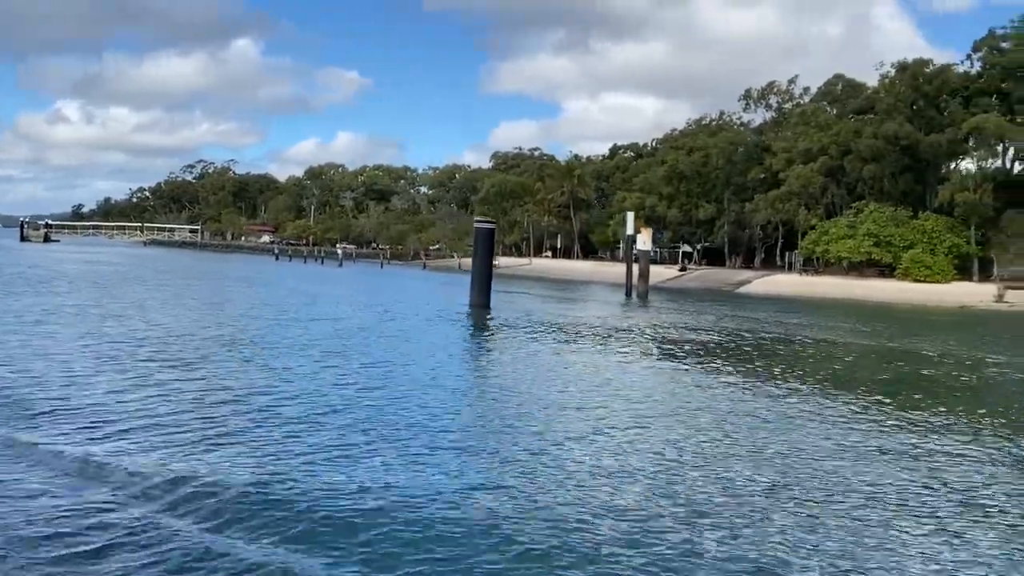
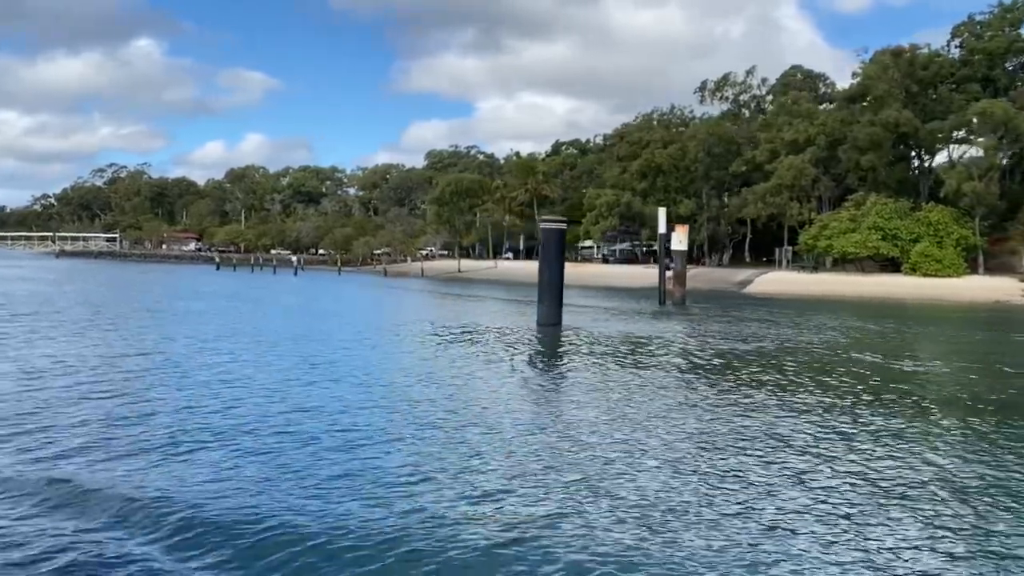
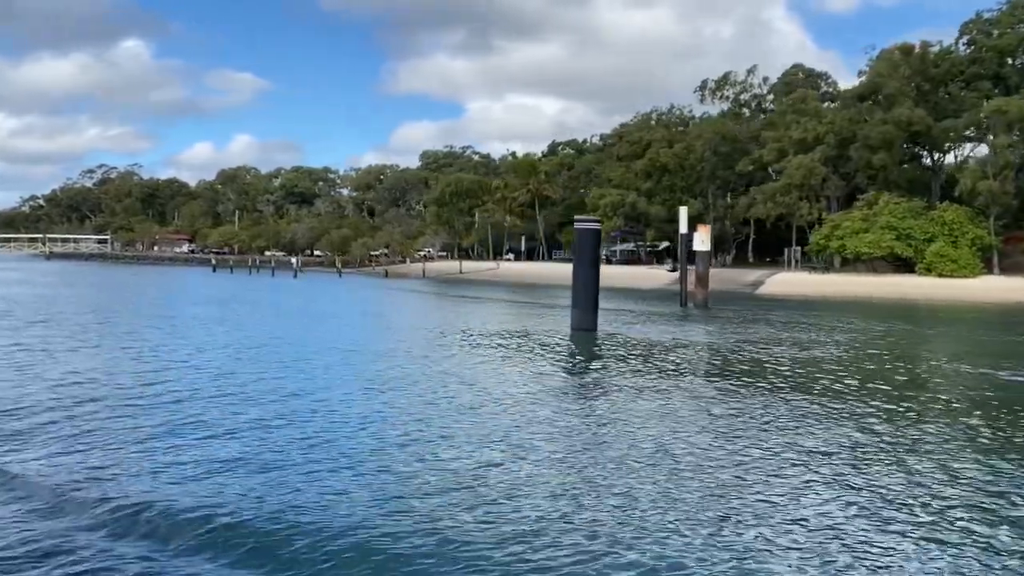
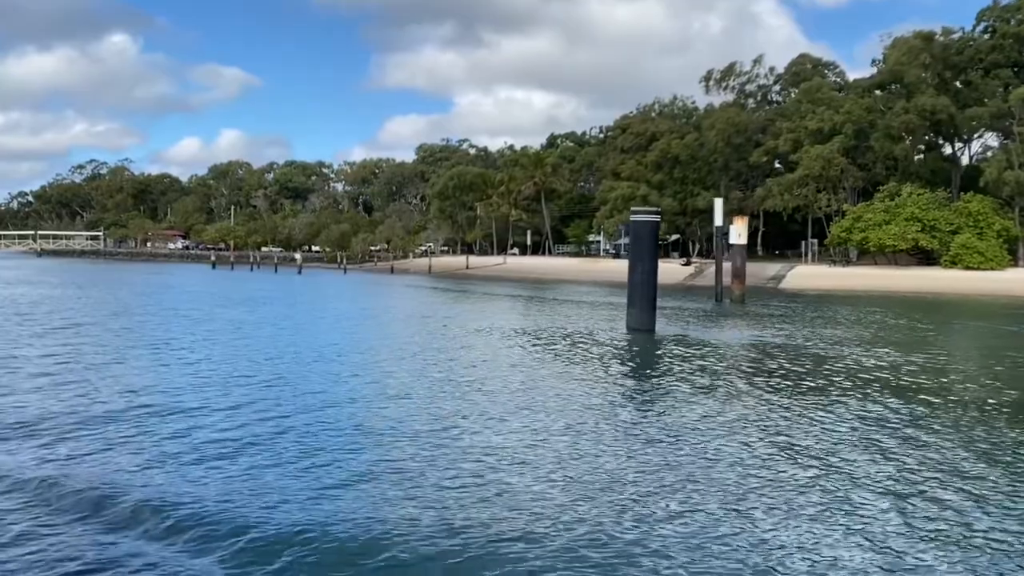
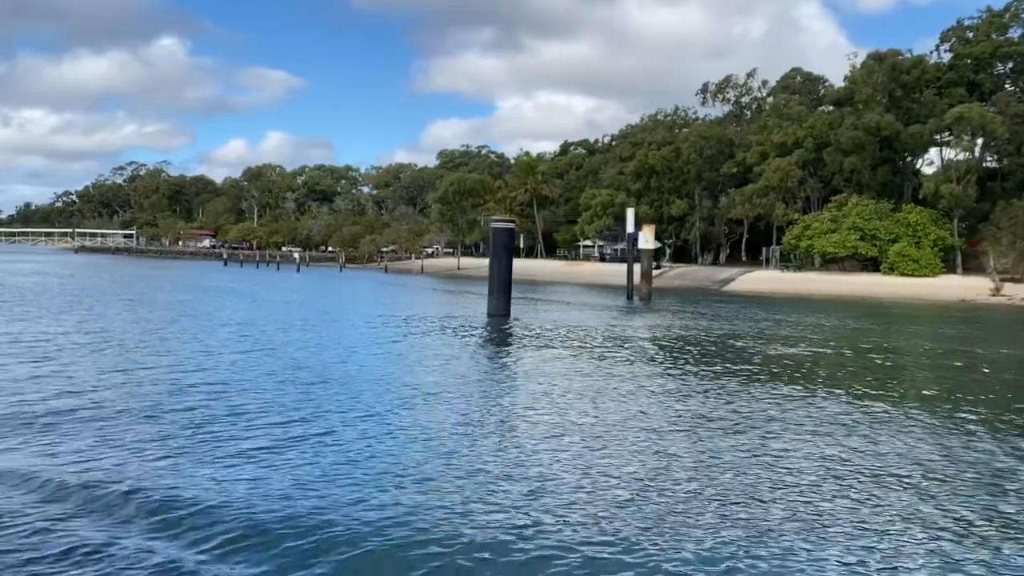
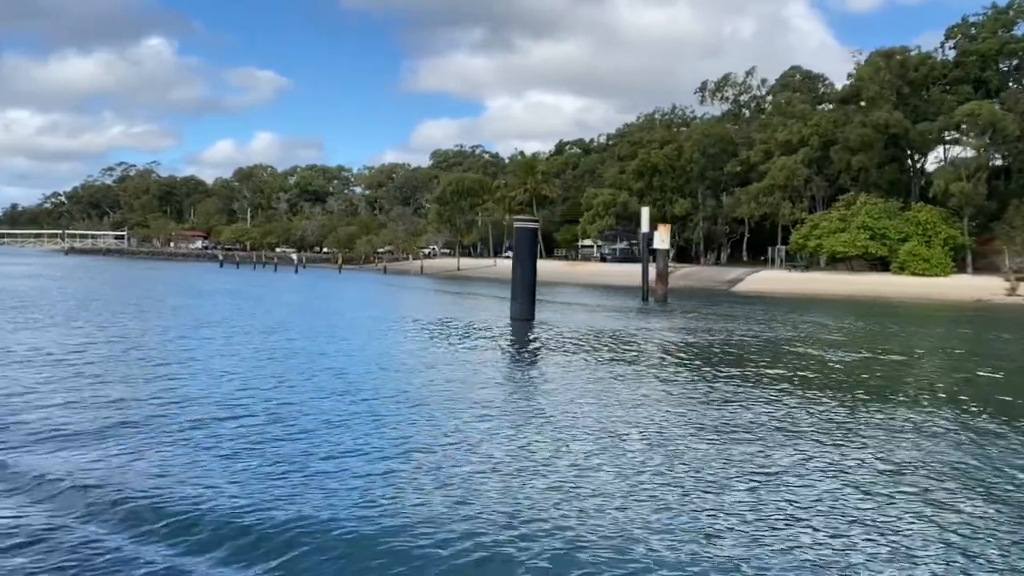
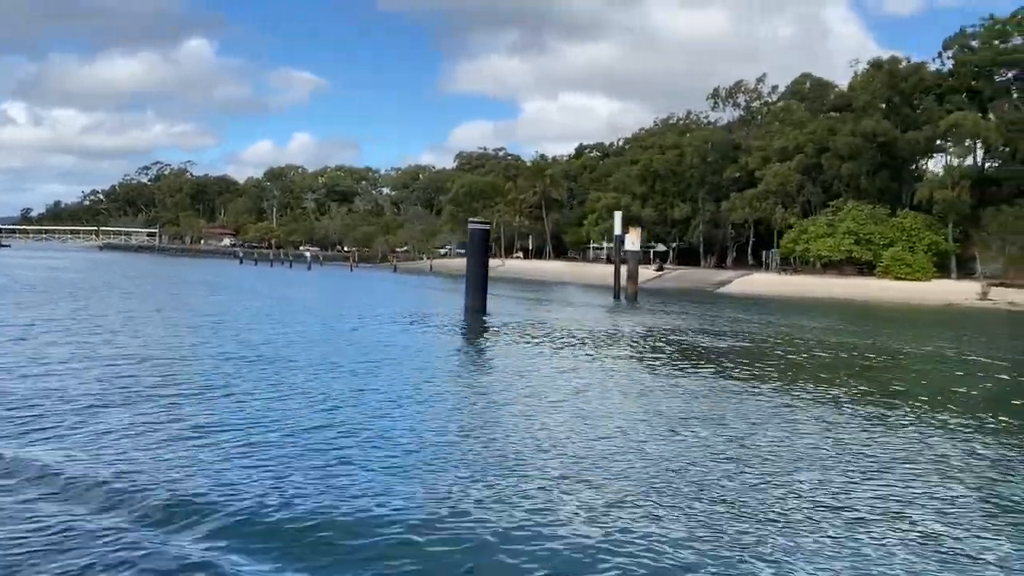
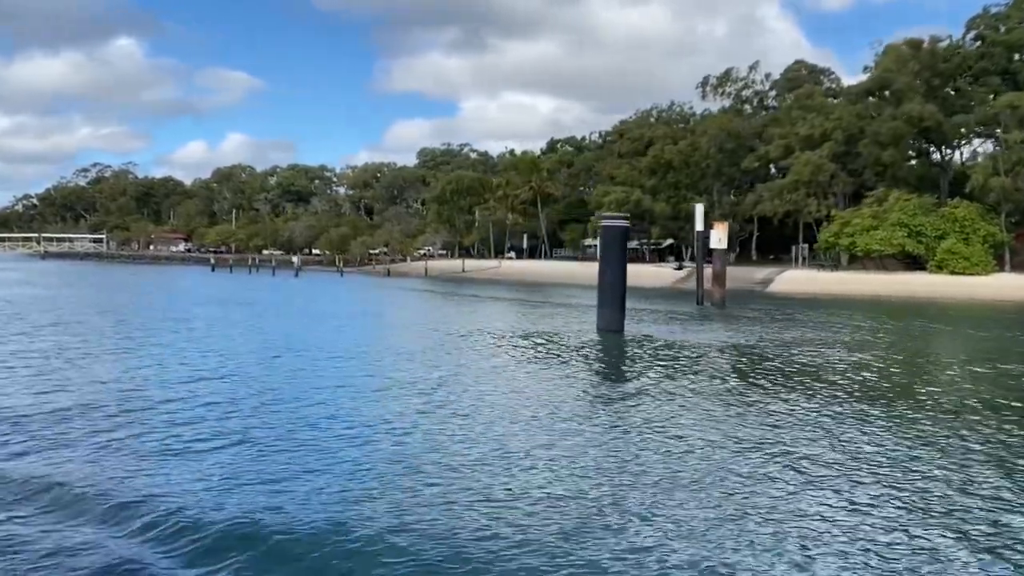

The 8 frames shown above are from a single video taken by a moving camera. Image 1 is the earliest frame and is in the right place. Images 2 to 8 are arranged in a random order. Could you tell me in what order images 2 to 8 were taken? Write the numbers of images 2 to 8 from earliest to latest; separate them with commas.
7, 5, 6, 2, 3, 8, 4
